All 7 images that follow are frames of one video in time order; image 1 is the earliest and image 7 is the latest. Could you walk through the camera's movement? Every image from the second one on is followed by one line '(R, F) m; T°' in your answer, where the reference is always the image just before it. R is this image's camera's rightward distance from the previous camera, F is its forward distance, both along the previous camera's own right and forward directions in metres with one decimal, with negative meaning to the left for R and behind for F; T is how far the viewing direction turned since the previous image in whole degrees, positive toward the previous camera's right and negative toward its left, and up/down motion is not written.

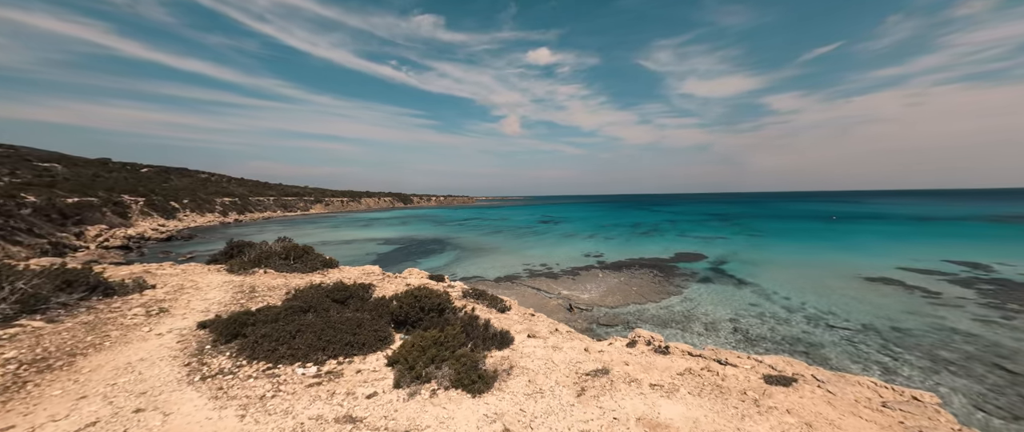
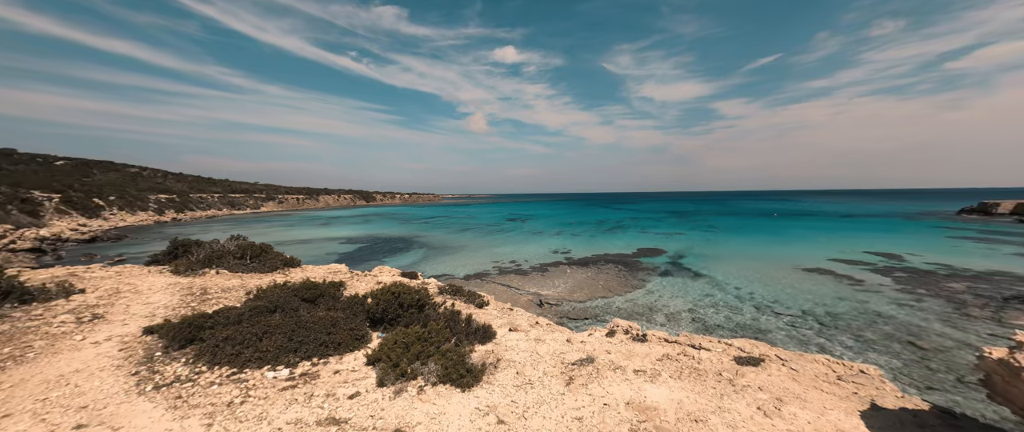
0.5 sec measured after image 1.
(-0.5, +0.1) m; +6°
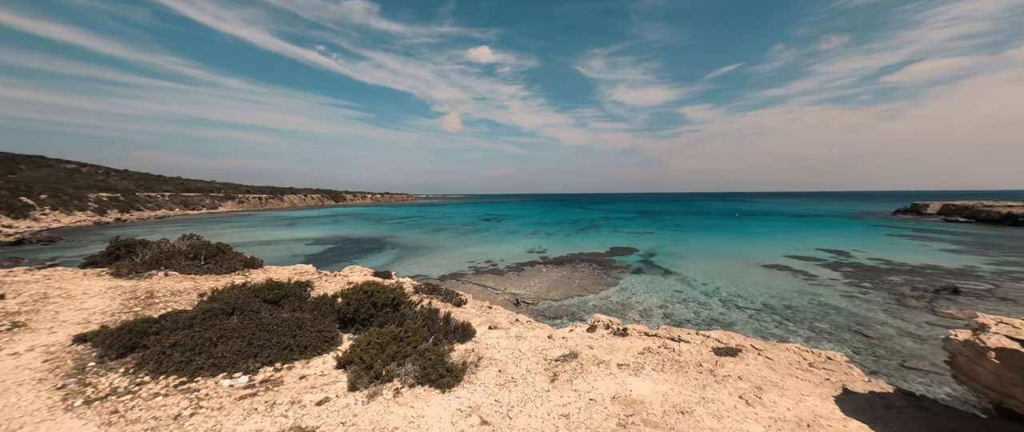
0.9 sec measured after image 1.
(-0.2, +0.3) m; +4°
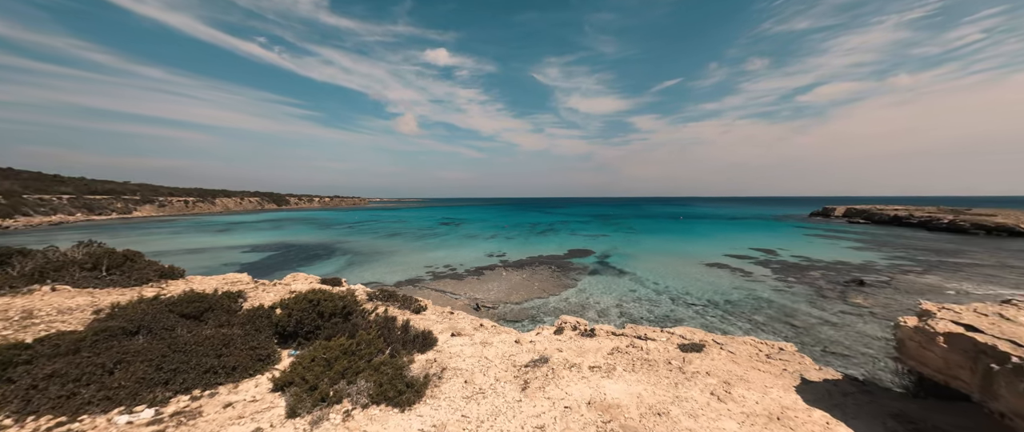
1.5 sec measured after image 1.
(-0.2, +0.6) m; +7°
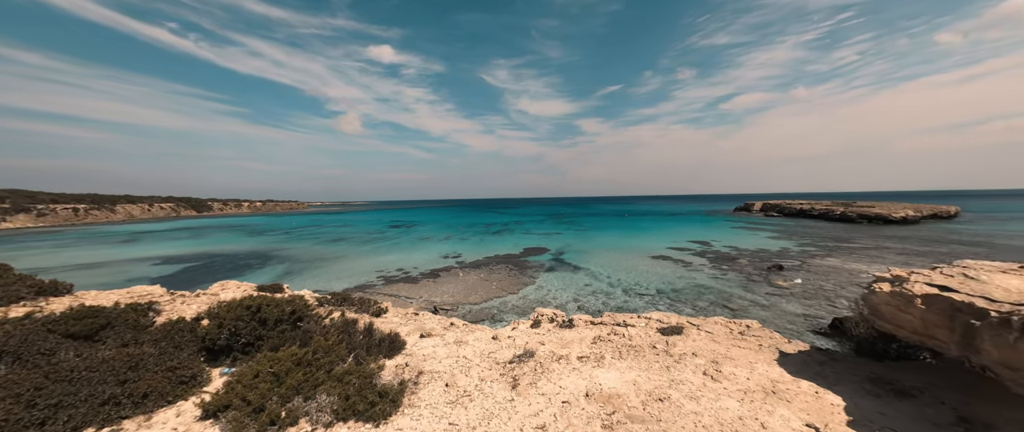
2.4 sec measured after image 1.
(-0.6, +0.8) m; +8°
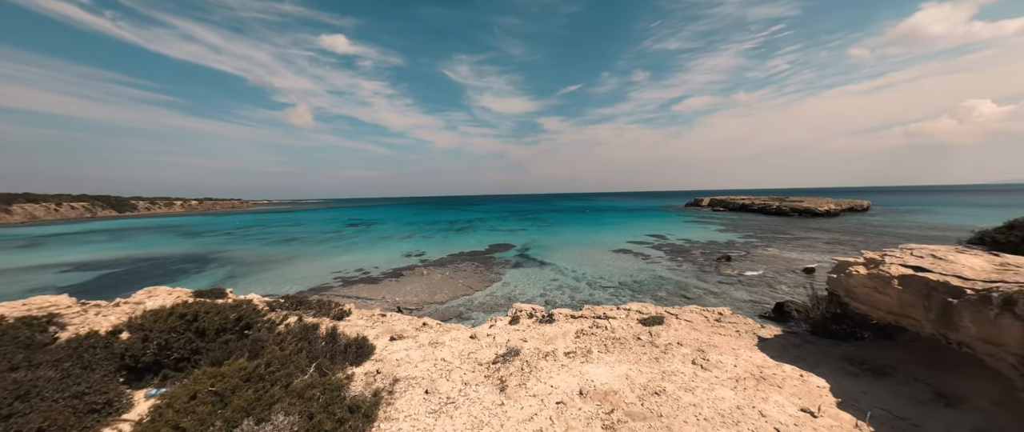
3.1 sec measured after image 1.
(-0.4, +0.6) m; +6°
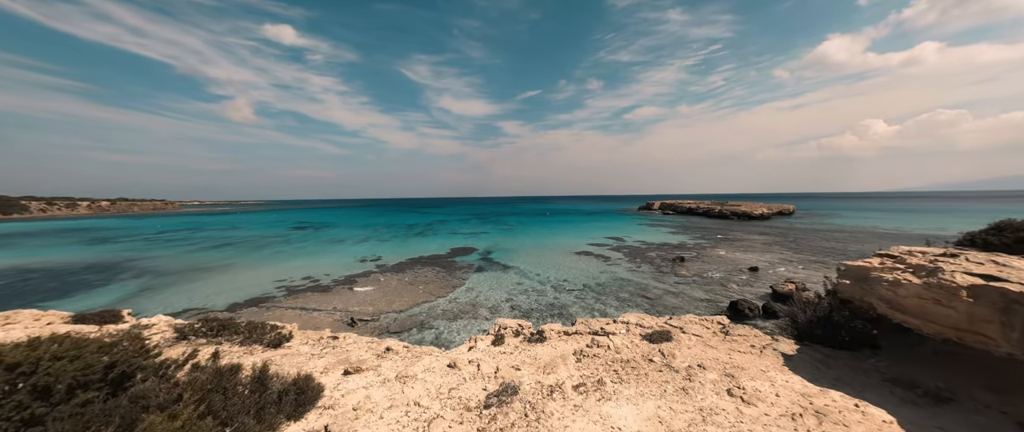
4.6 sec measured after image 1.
(-0.6, +1.6) m; +7°
